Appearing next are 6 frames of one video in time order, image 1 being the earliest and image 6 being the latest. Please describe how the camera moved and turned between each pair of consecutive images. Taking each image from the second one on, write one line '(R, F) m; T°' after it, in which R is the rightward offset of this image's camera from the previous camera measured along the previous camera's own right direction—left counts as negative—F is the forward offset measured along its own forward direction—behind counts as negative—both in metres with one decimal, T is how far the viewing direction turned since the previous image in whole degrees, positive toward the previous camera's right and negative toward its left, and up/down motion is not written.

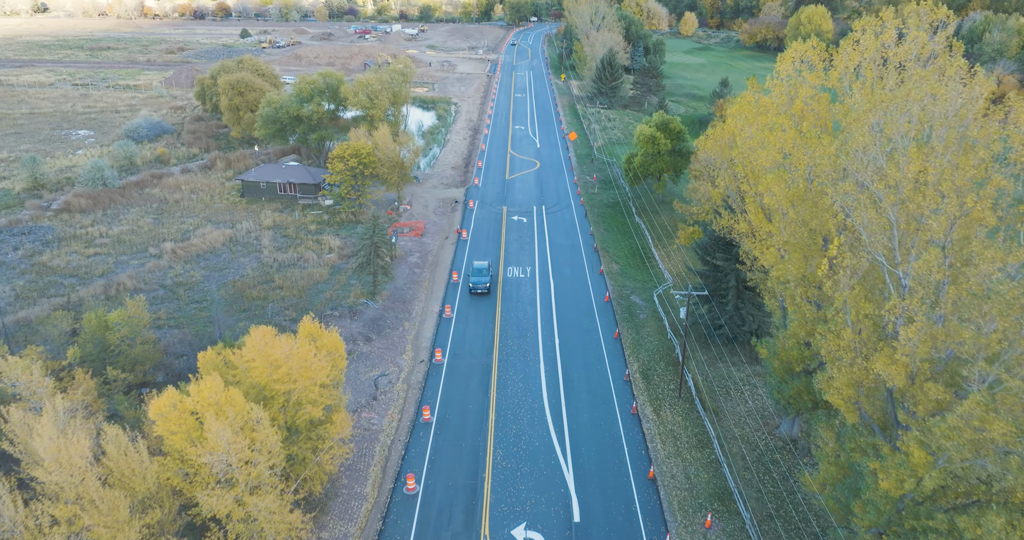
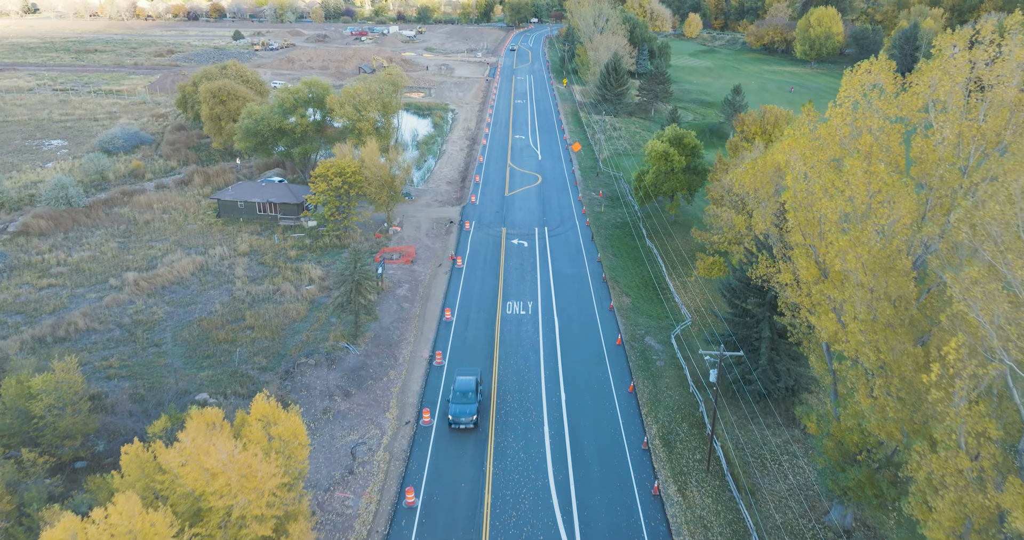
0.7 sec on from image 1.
(0.0, +4.6) m; 0°
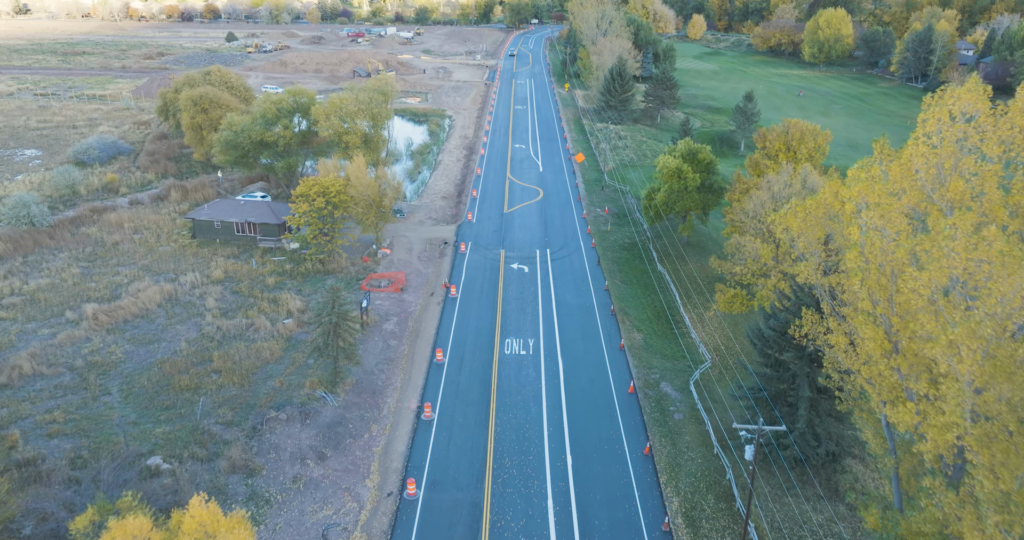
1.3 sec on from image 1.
(+0.1, +4.0) m; 0°
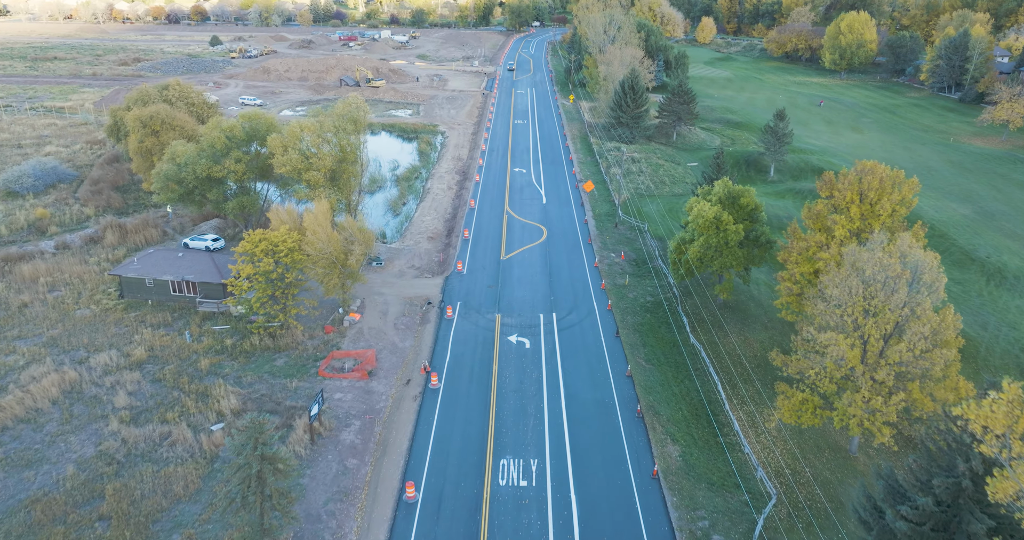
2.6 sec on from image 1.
(+0.1, +8.8) m; 0°
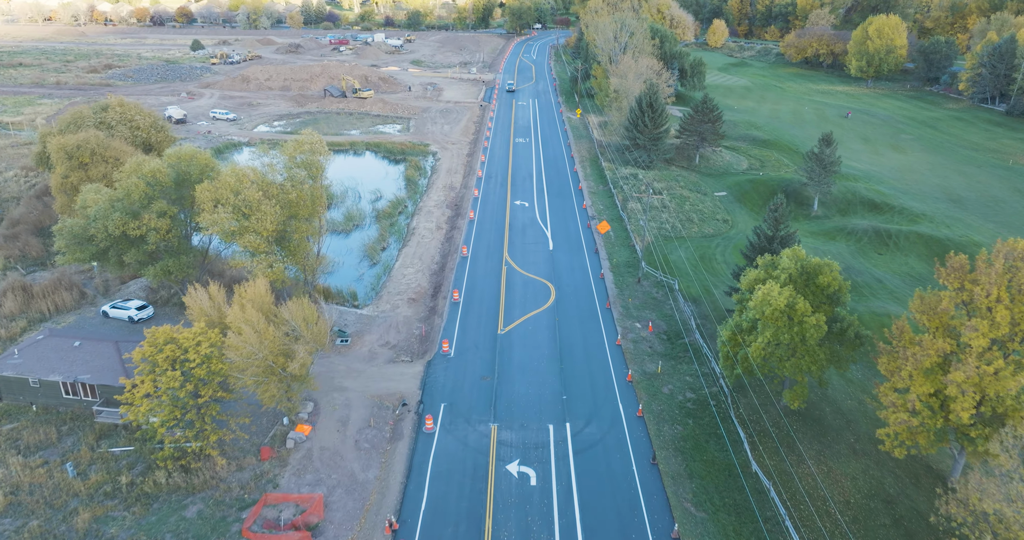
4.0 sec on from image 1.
(0.0, +9.5) m; 0°
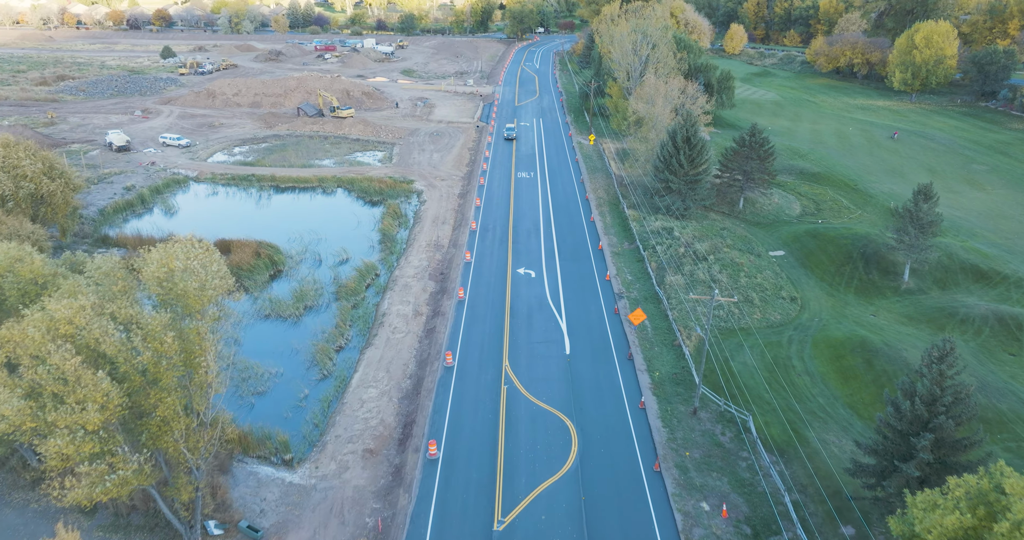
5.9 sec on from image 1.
(-0.1, +12.9) m; 0°
